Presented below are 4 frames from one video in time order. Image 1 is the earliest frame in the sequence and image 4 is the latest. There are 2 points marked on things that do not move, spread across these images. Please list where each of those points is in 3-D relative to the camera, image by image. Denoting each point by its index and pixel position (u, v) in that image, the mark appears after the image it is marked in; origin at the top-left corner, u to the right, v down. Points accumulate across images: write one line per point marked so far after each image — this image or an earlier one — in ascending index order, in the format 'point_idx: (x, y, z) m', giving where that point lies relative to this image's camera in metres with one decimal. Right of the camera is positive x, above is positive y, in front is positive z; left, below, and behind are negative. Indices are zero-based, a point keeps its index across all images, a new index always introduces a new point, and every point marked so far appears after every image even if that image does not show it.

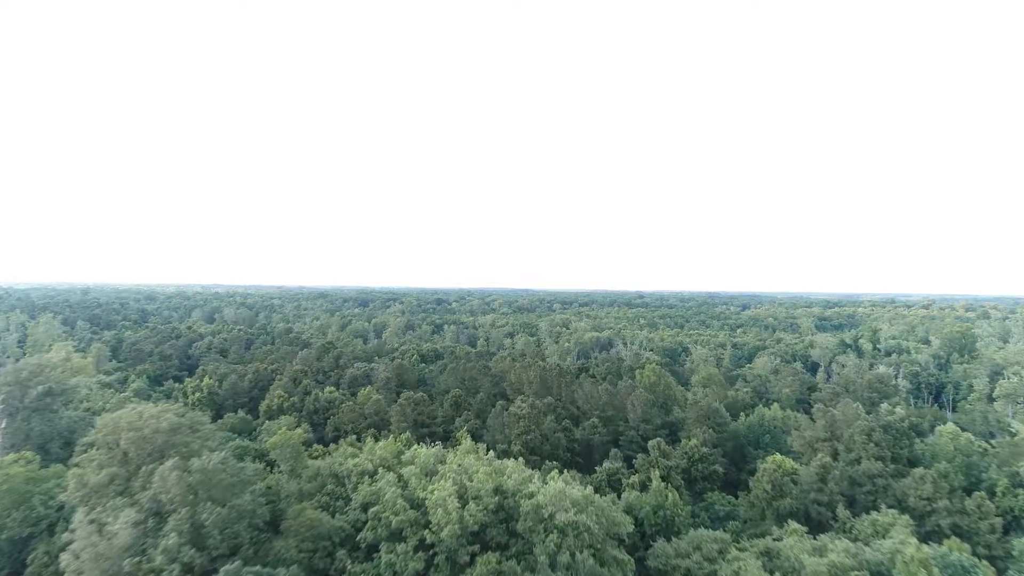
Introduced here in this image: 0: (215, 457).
0: (-10.1, -5.8, +15.8) m
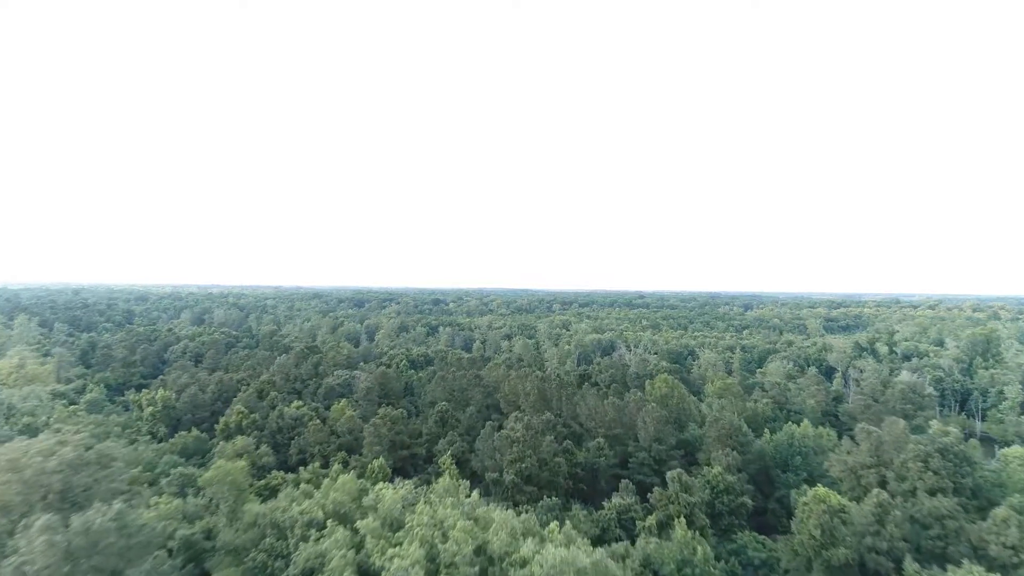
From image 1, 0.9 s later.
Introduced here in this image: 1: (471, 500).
0: (-10.5, -5.8, +12.1) m
1: (-1.3, -6.8, +15.0) m
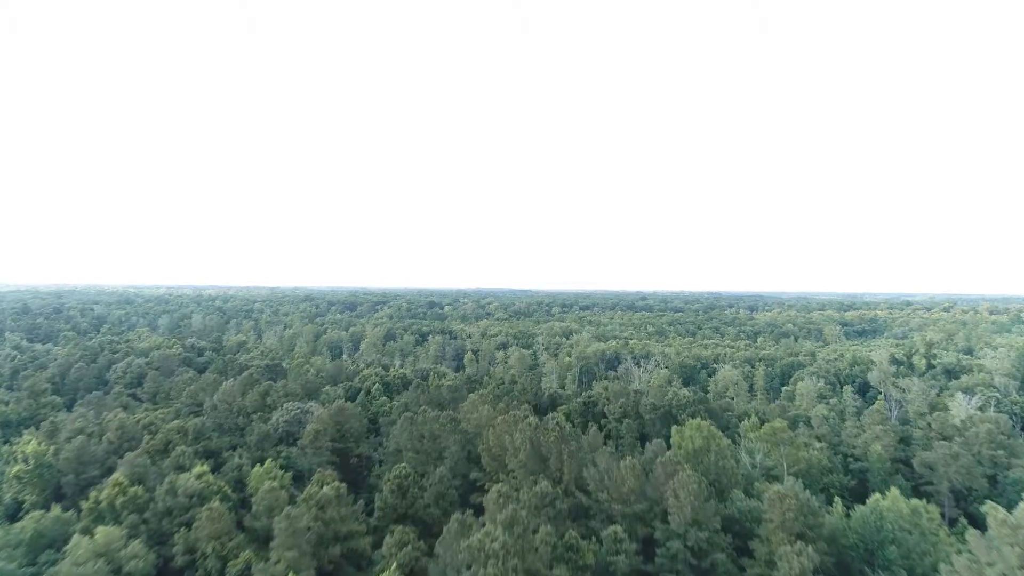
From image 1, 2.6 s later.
0: (-11.2, -6.8, +5.1) m
1: (-2.0, -7.7, +7.9) m
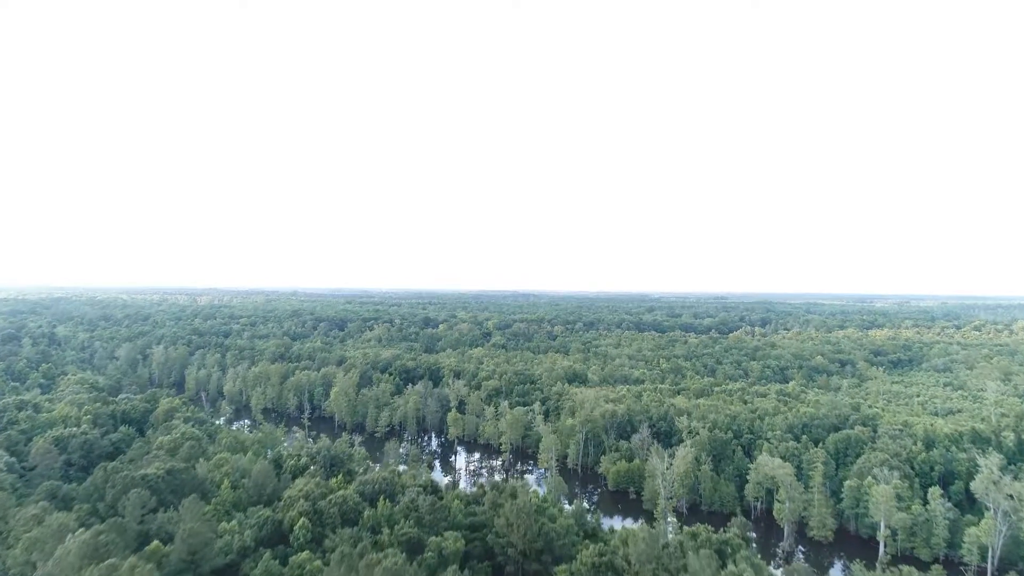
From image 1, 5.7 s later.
0: (-12.7, -12.8, -6.4) m
1: (-3.5, -13.8, -3.6) m
